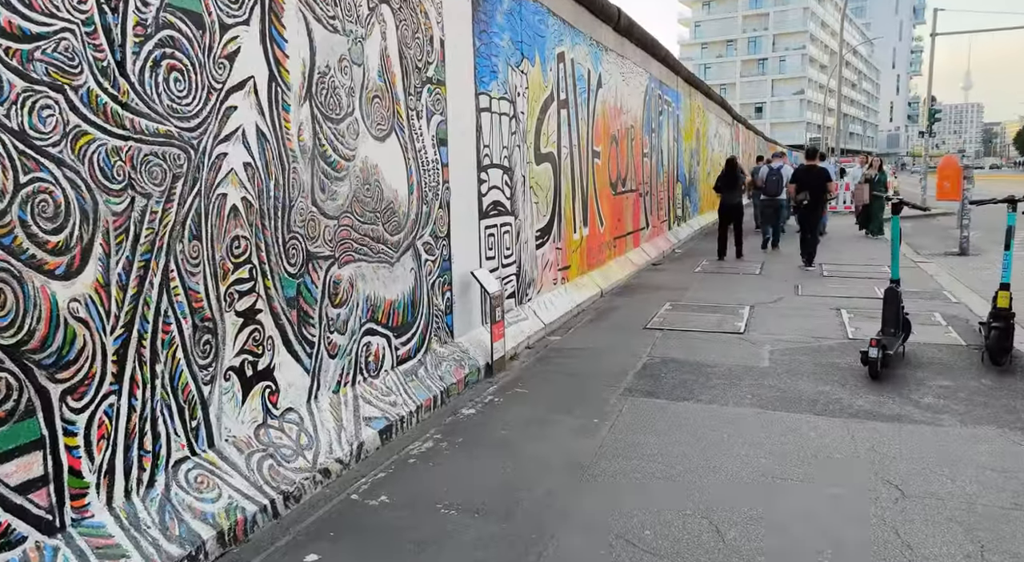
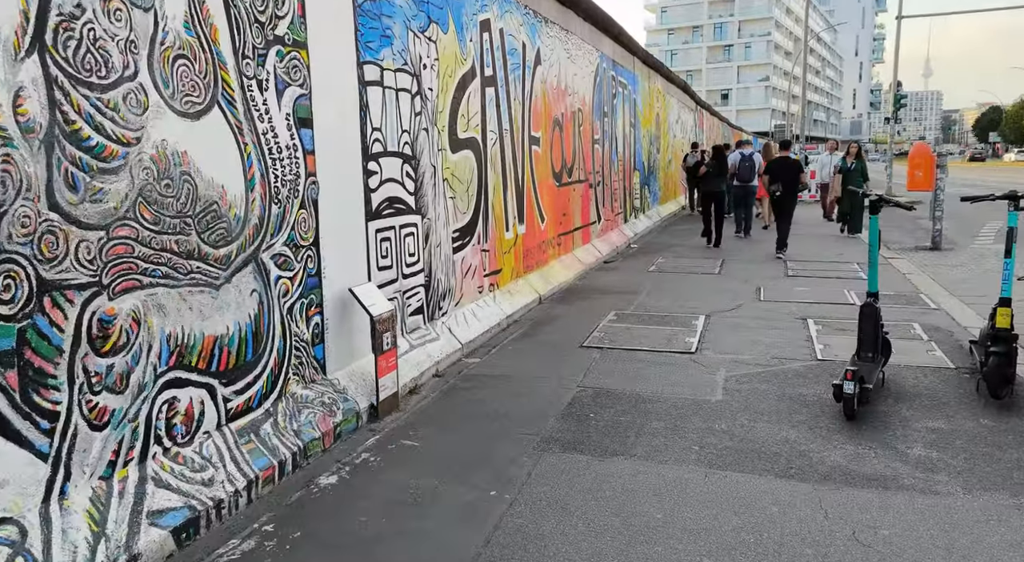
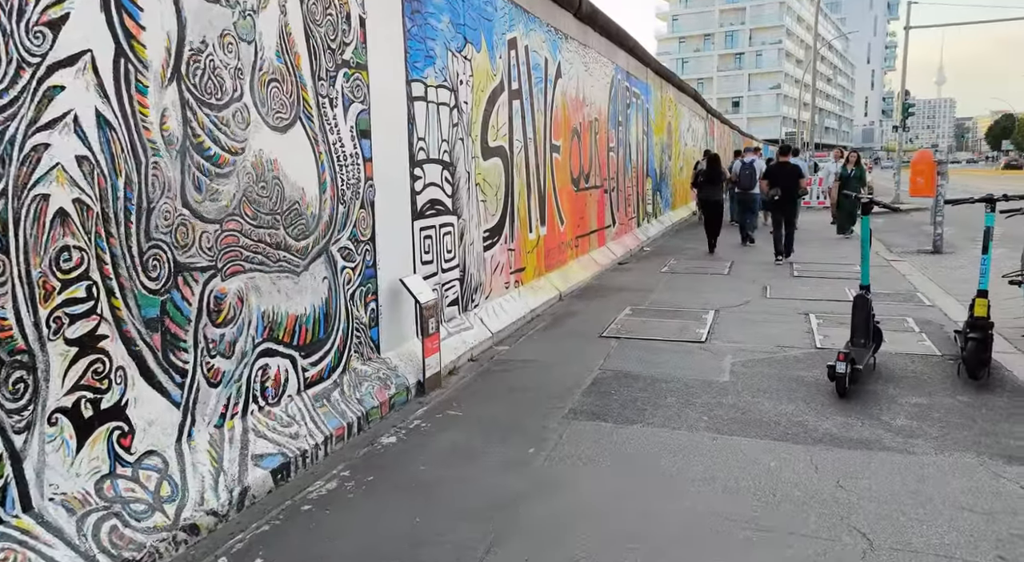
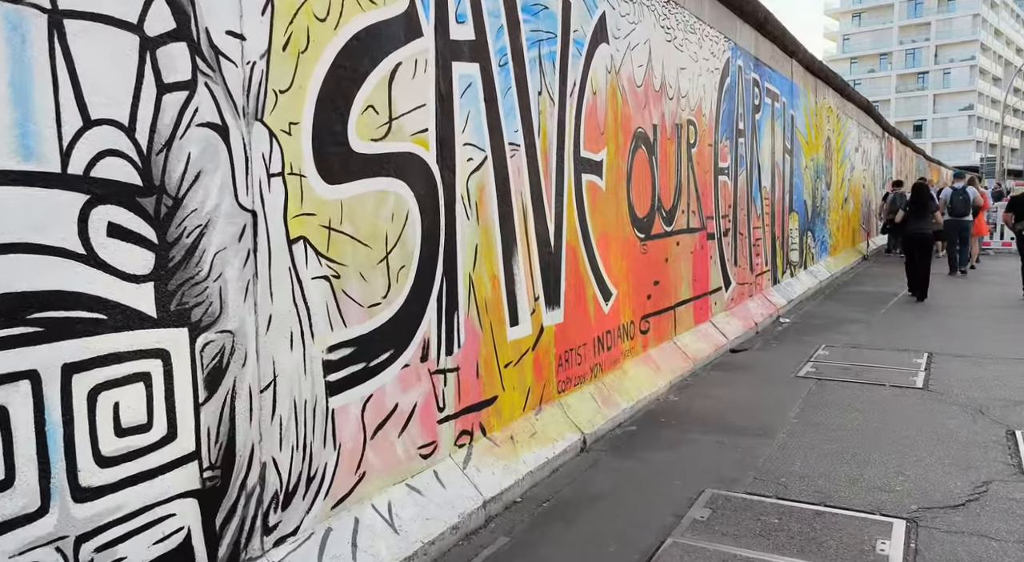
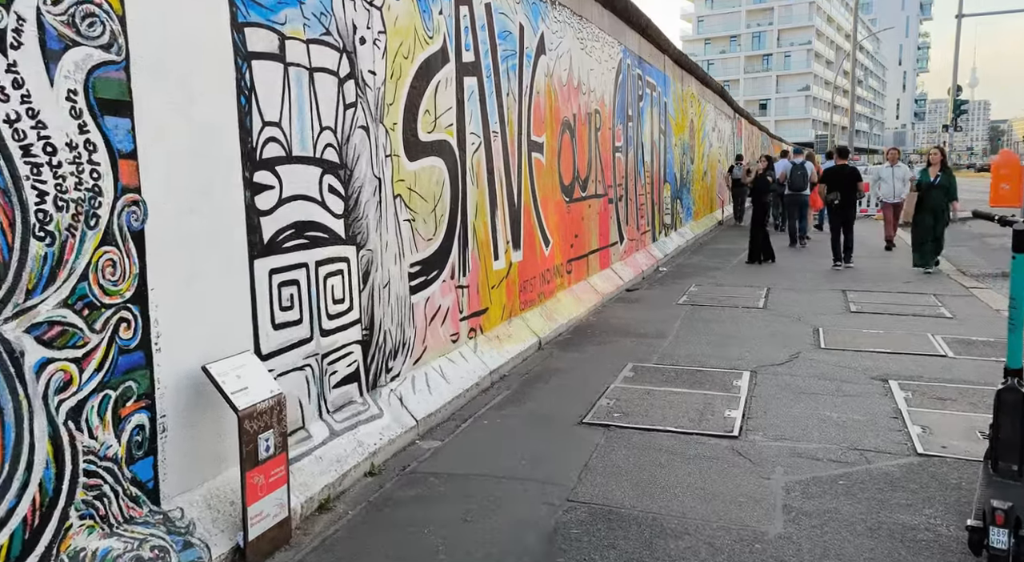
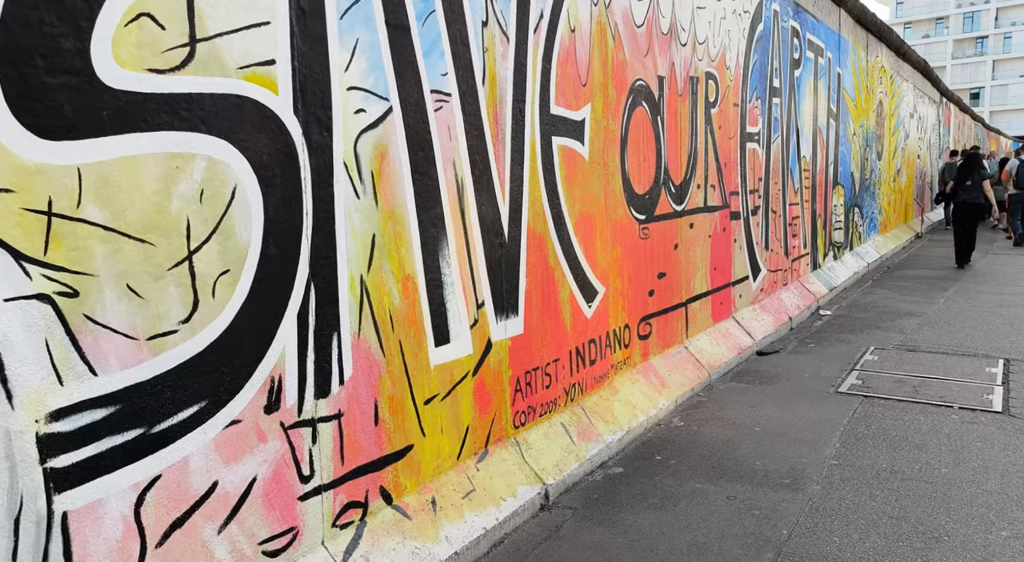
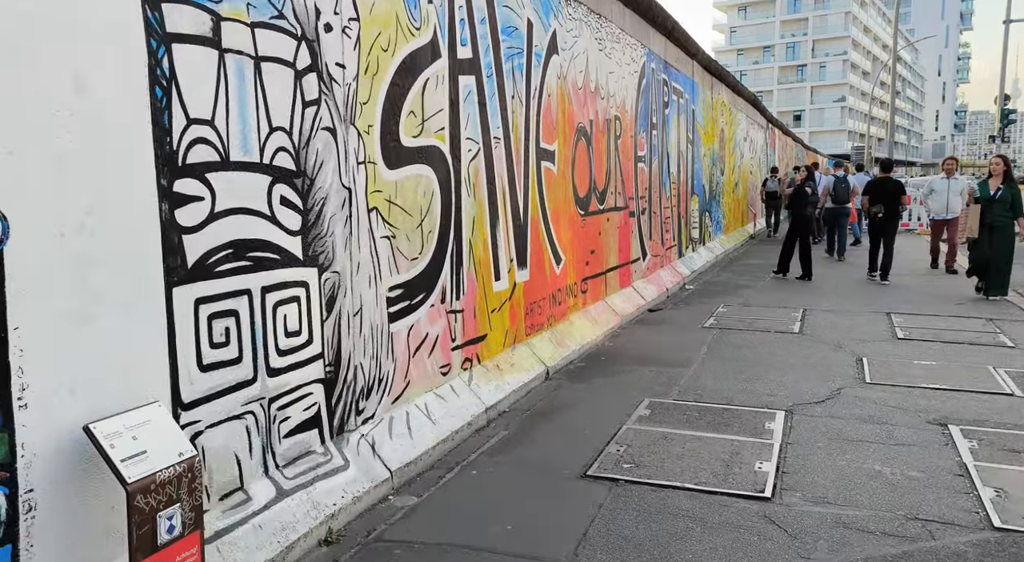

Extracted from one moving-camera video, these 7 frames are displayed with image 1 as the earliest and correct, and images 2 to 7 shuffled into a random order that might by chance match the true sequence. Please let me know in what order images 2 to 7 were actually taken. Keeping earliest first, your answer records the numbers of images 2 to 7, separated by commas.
3, 2, 5, 7, 4, 6
